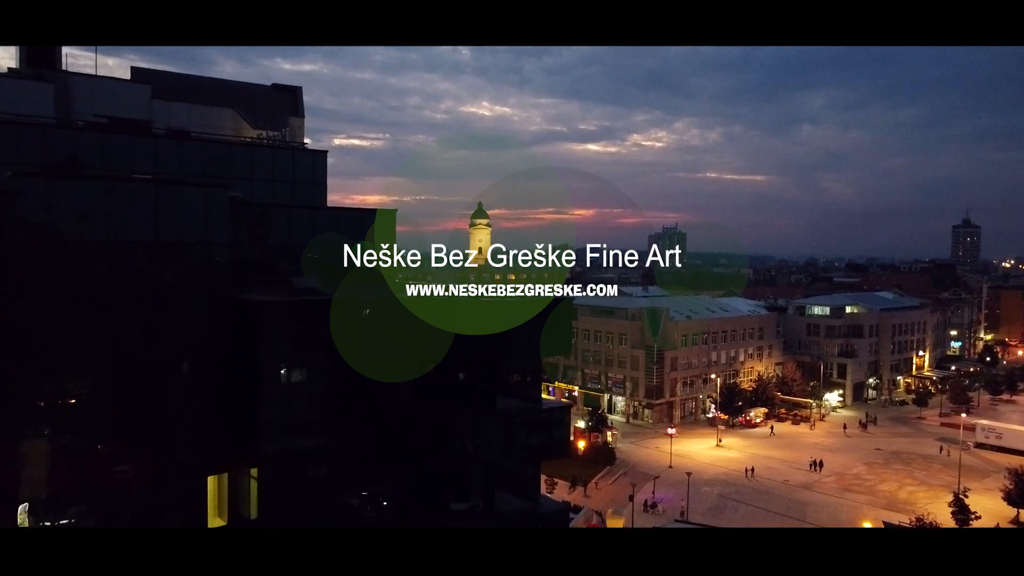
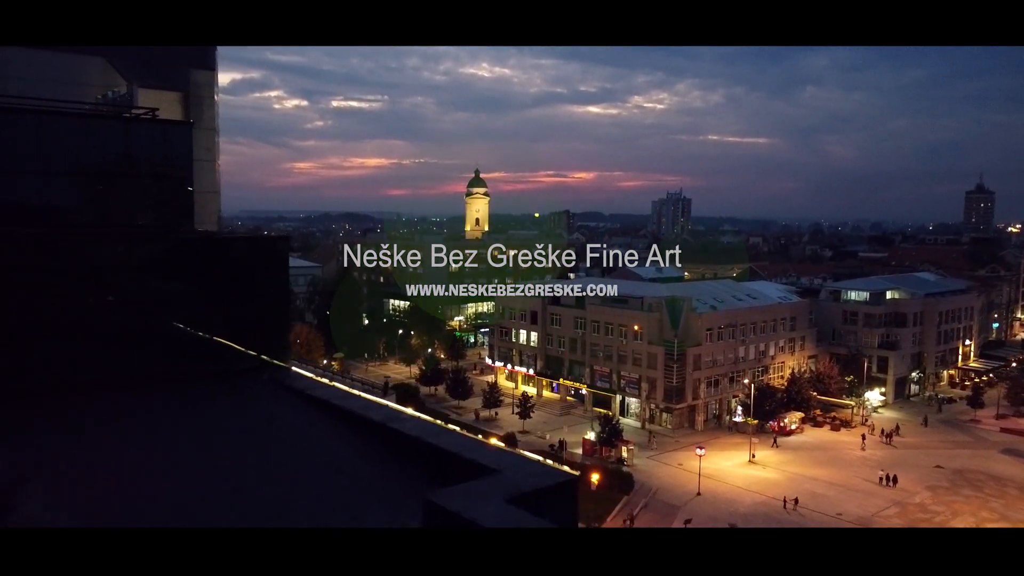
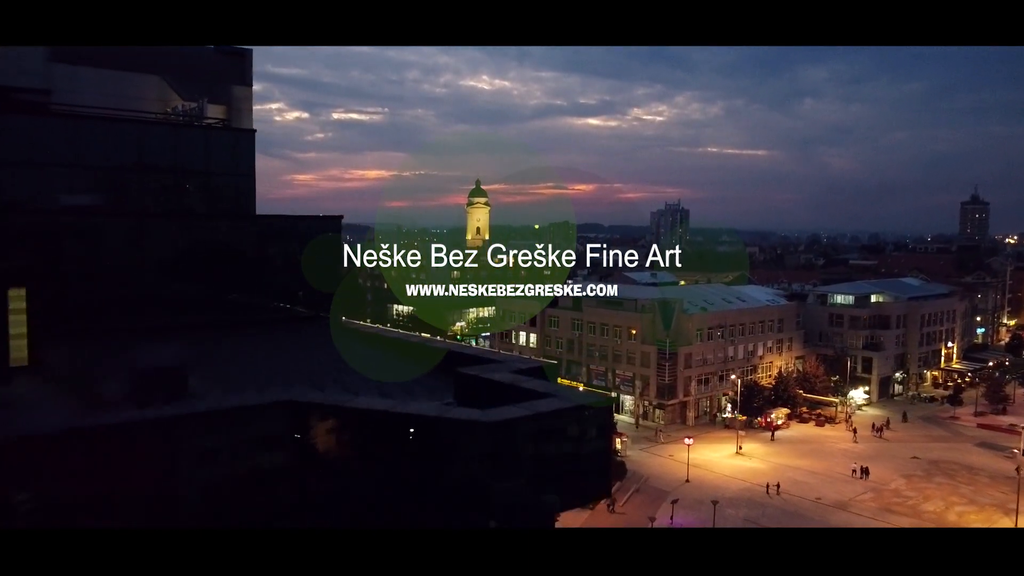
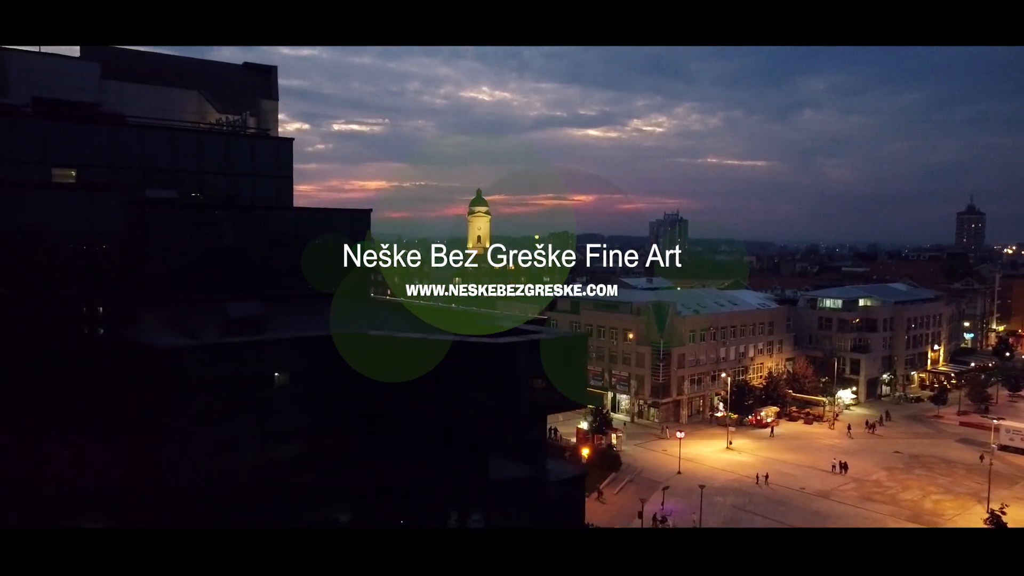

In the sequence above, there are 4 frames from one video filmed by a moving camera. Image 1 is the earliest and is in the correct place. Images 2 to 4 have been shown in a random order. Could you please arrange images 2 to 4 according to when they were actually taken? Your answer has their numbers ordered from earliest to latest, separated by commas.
4, 3, 2
